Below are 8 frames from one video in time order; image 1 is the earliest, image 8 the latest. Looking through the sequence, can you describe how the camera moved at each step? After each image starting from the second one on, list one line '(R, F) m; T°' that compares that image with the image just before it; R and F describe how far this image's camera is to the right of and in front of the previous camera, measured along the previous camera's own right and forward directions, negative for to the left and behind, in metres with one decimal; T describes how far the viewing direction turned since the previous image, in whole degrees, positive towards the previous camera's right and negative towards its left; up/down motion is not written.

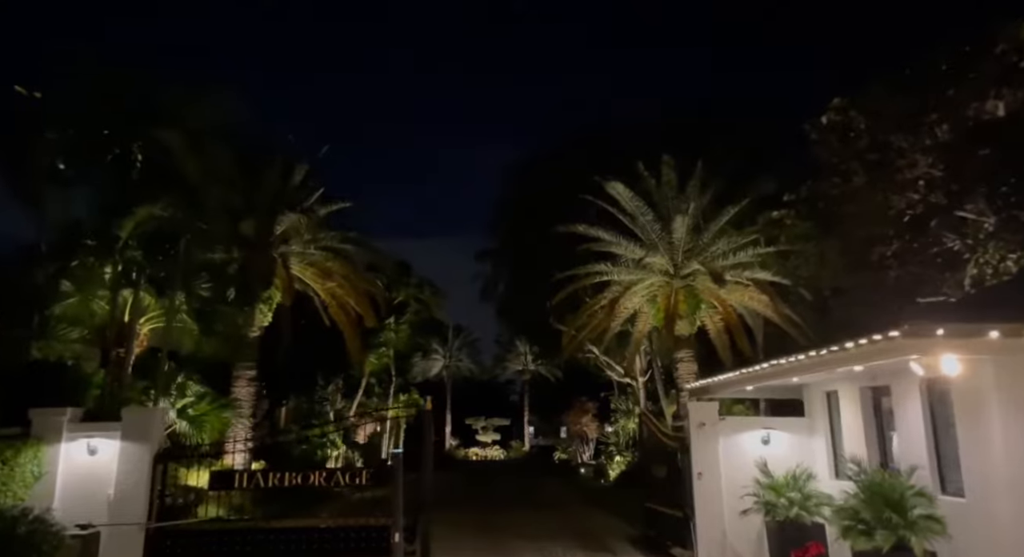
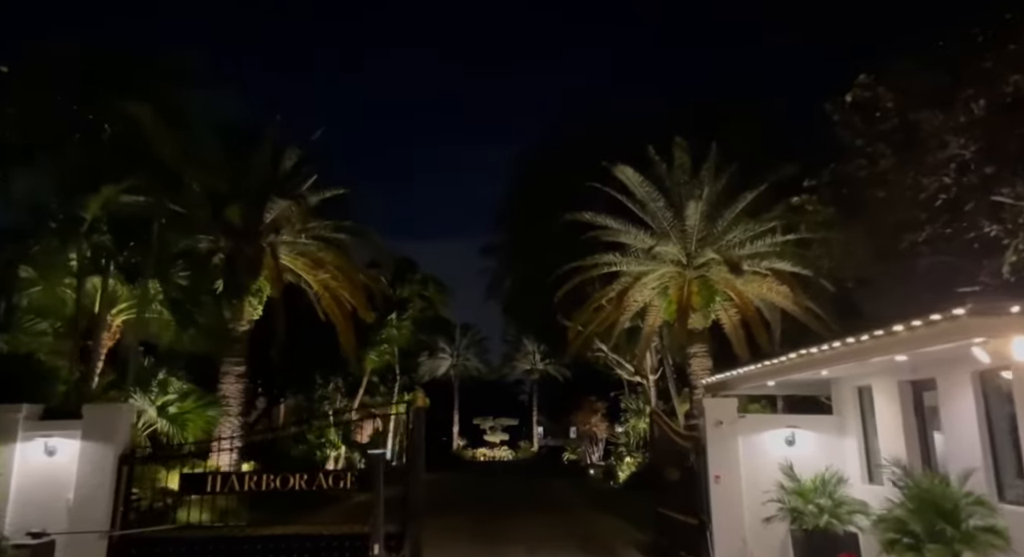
(+0.2, +1.0) m; -1°
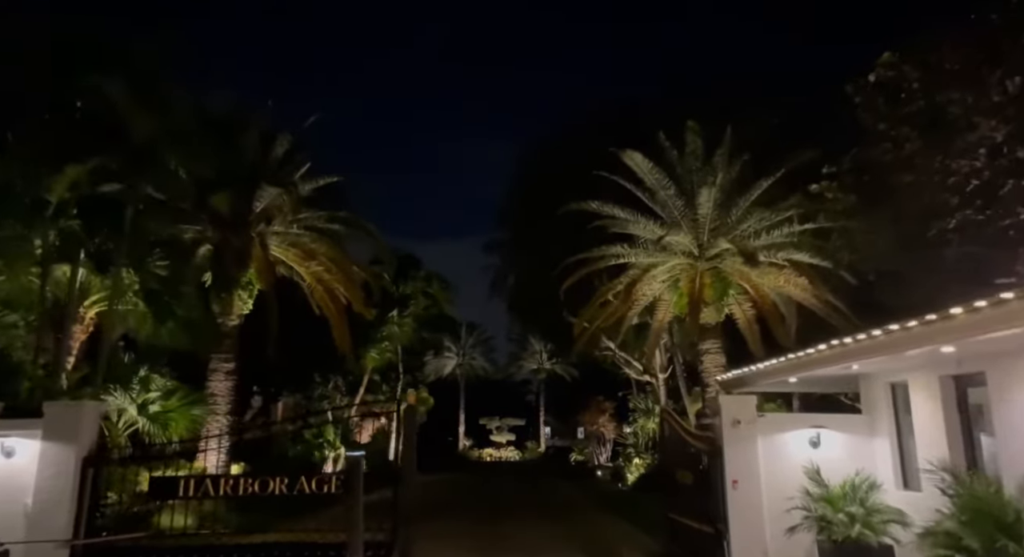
(+0.1, +0.8) m; -1°
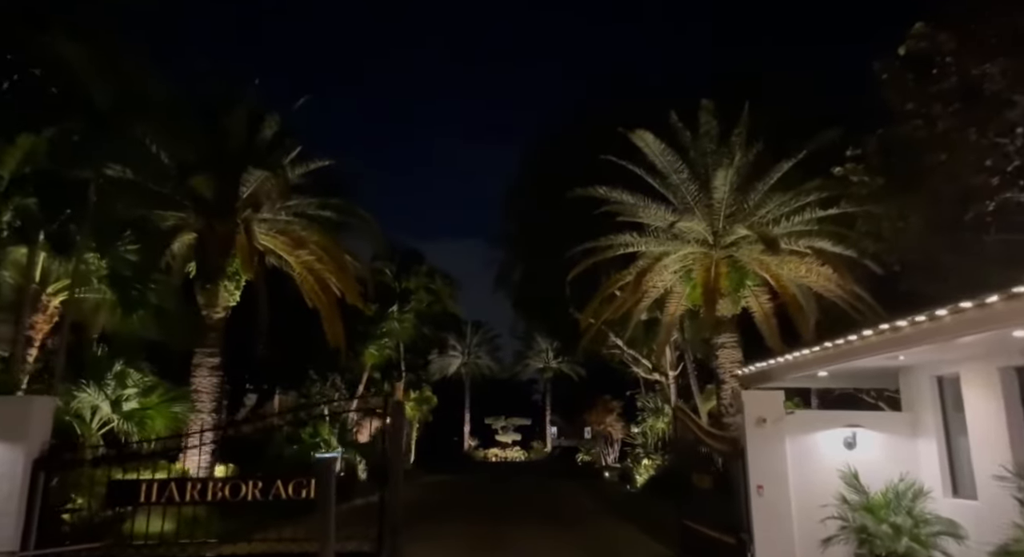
(+0.1, +1.0) m; -1°
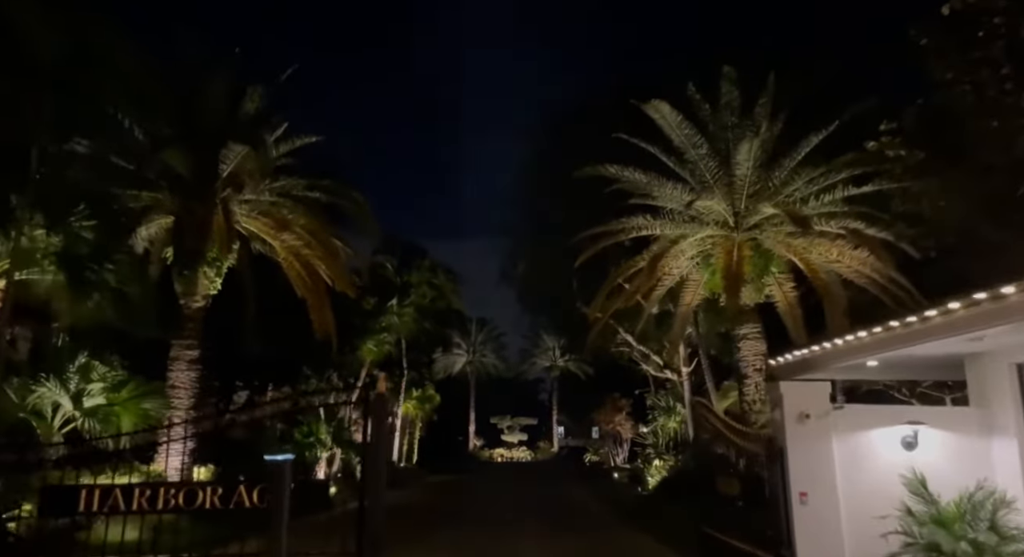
(+0.1, +1.2) m; -1°
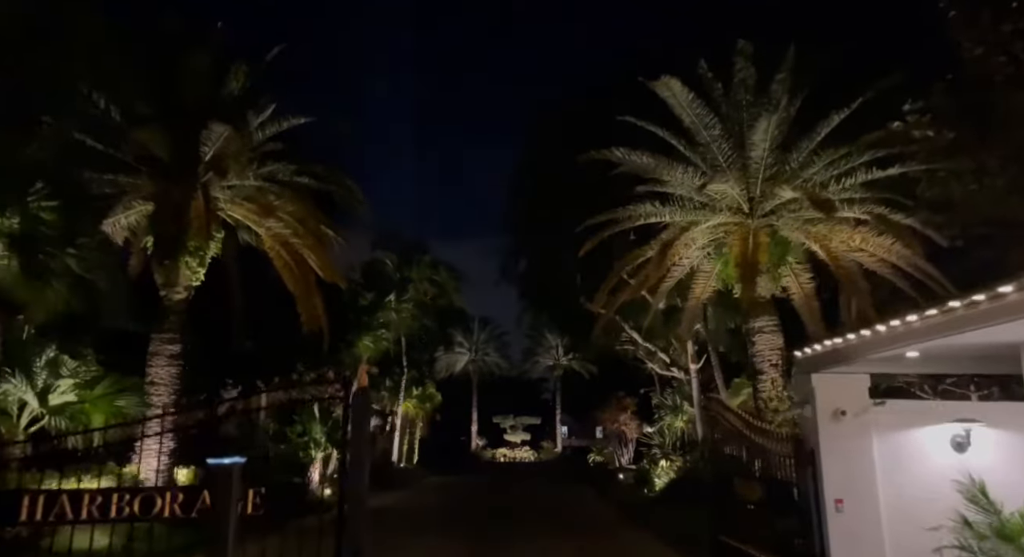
(+0.1, +0.8) m; 0°
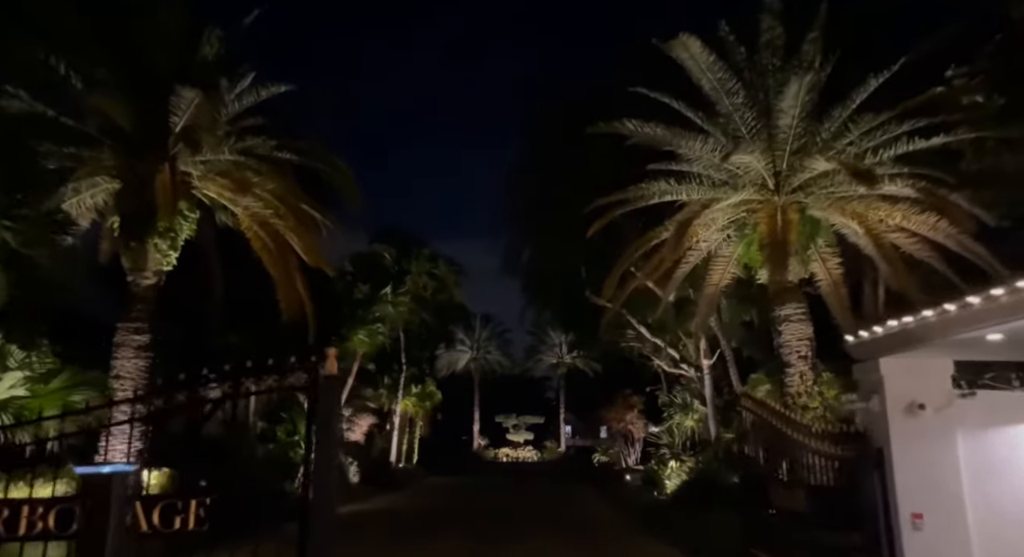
(0.0, +1.2) m; 0°
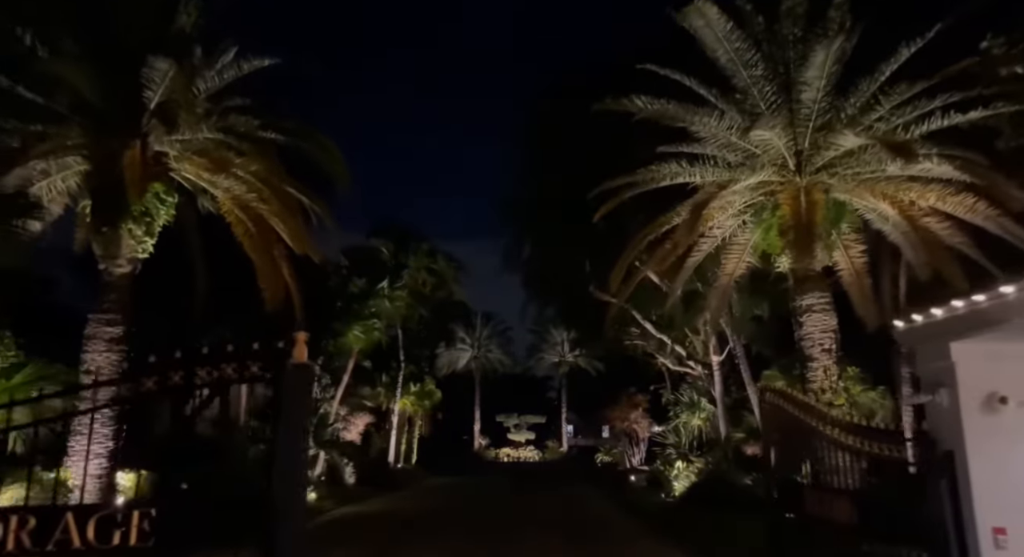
(0.0, +0.8) m; 0°
